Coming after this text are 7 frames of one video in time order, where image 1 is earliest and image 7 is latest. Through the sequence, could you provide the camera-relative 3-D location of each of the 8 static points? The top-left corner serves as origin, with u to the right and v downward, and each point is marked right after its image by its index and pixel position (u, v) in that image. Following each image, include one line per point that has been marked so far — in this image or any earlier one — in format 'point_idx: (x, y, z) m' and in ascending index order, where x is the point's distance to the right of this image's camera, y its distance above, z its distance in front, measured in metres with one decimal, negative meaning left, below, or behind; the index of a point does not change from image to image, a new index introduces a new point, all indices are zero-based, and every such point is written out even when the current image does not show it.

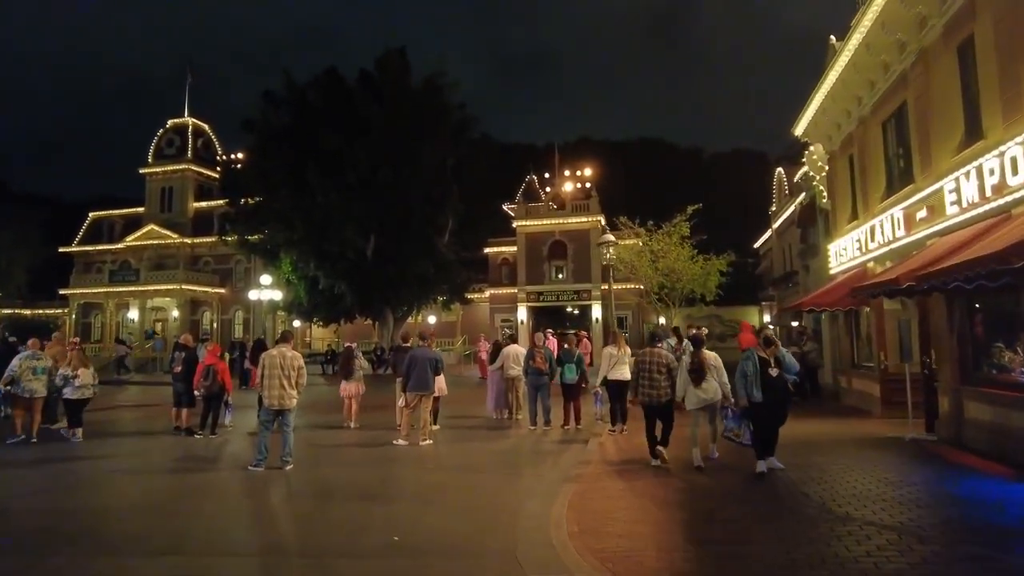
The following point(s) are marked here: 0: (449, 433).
0: (-1.4, -3.3, +14.1) m
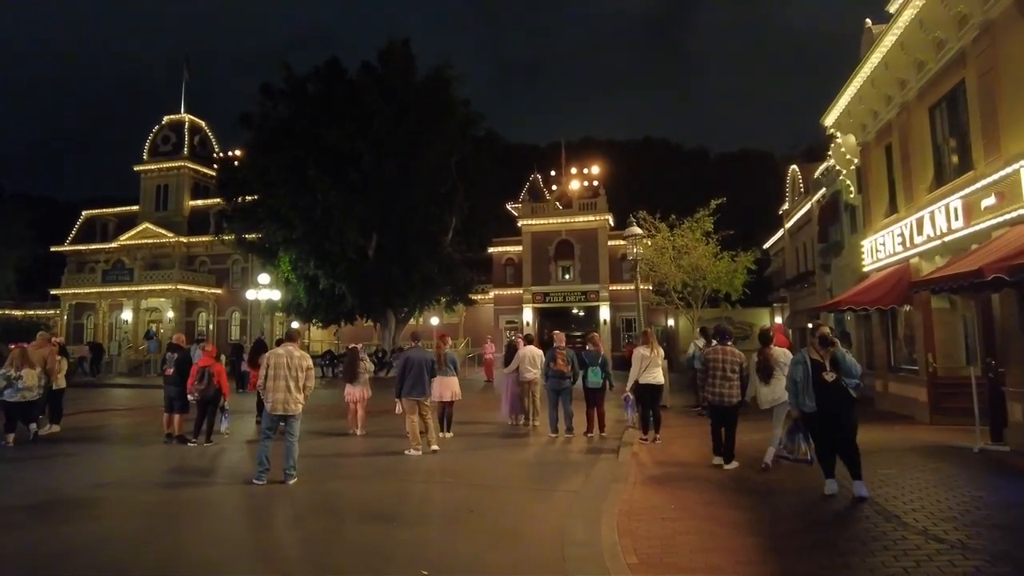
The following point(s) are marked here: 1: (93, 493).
0: (-1.0, -3.3, +13.1) m
1: (-5.9, -2.8, +8.6) m
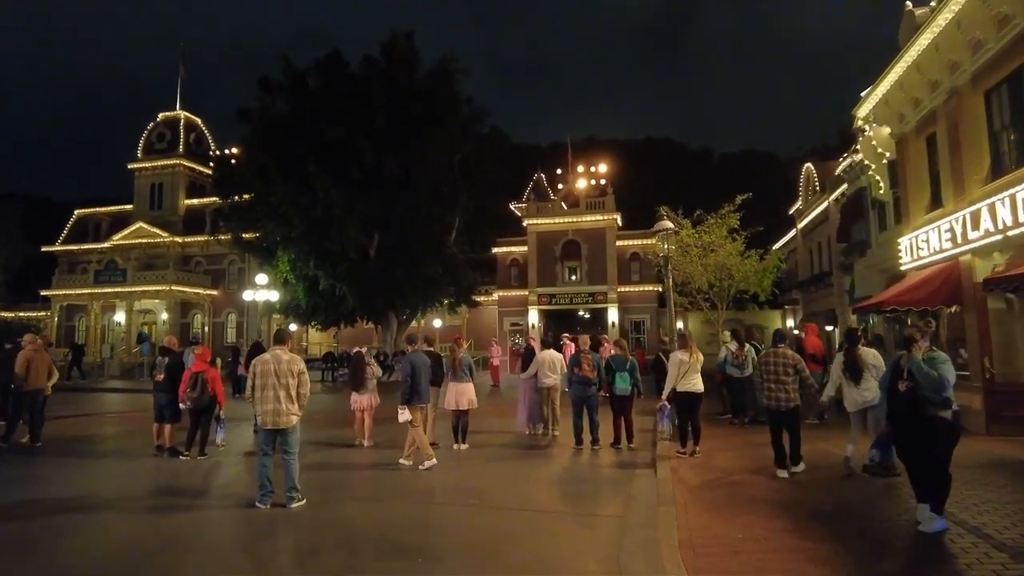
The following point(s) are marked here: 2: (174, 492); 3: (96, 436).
0: (-0.6, -3.2, +12.0) m
1: (-5.5, -2.8, +7.6) m
2: (-4.7, -2.8, +8.5) m
3: (-9.3, -3.3, +13.7) m
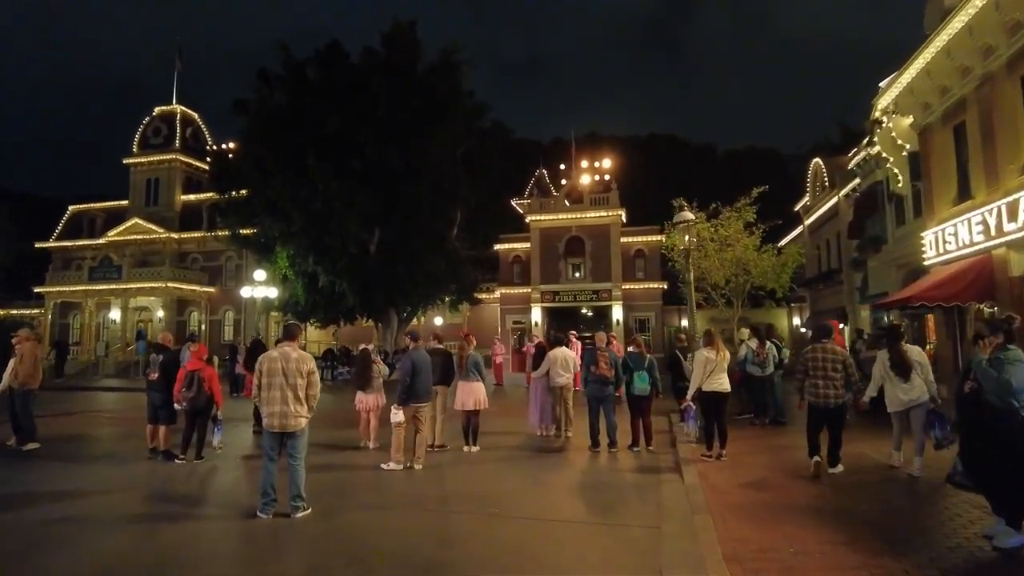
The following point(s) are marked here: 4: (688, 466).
0: (-0.4, -3.1, +11.4) m
1: (-5.2, -2.7, +7.0) m
2: (-4.4, -2.7, +7.9) m
3: (-9.0, -3.2, +13.1) m
4: (+2.8, -2.8, +9.7) m
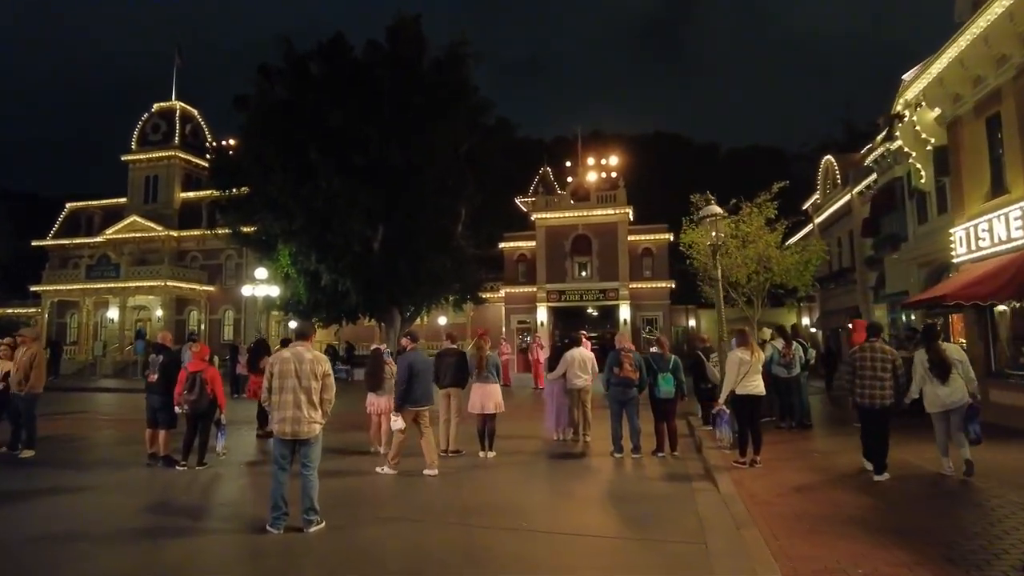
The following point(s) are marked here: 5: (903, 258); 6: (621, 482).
0: (0.0, -3.1, +10.8) m
1: (-4.9, -2.6, +6.4) m
2: (-4.1, -2.7, +7.3) m
3: (-8.7, -3.1, +12.5) m
4: (+3.1, -2.8, +9.1) m
5: (+12.5, +1.0, +19.8) m
6: (+1.6, -2.9, +9.3) m
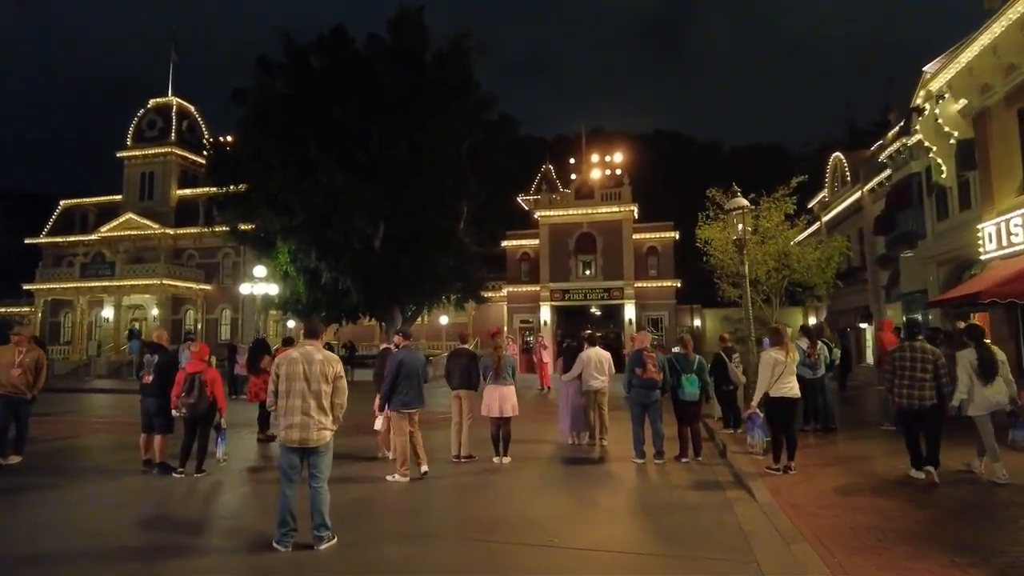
0: (+0.2, -3.0, +10.3) m
1: (-4.6, -2.5, +5.8) m
2: (-3.8, -2.6, +6.7) m
3: (-8.4, -3.1, +11.9) m
4: (+3.4, -2.7, +8.6) m
5: (+12.8, +1.0, +19.3) m
6: (+1.9, -2.9, +8.7) m
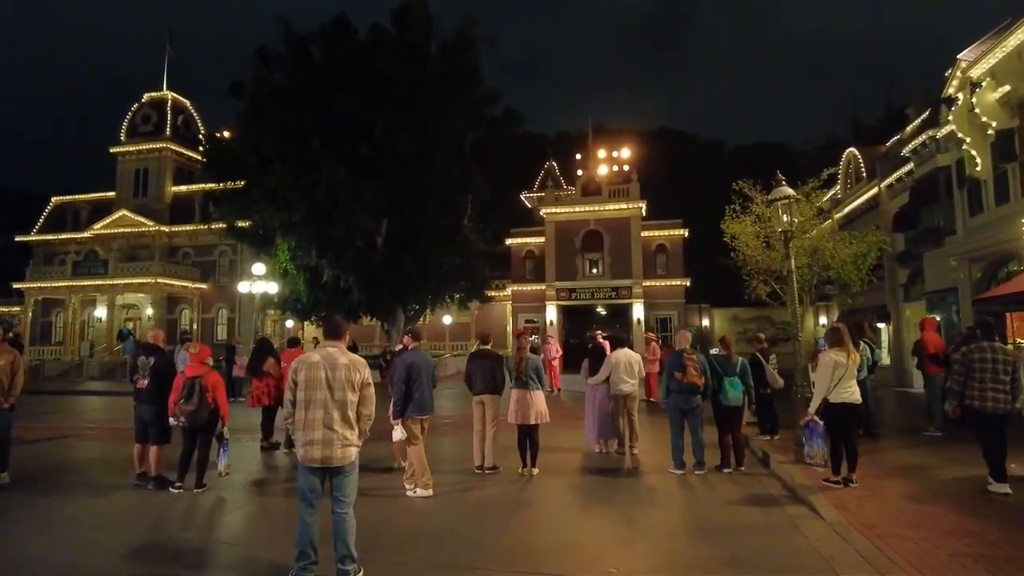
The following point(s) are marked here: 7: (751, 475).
0: (+0.7, -2.9, +9.4) m
1: (-4.1, -2.5, +4.9) m
2: (-3.4, -2.5, +5.9) m
3: (-8.0, -3.0, +11.0) m
4: (+3.8, -2.6, +7.8) m
5: (+13.1, +1.1, +18.5) m
6: (+2.4, -2.8, +7.9) m
7: (+3.7, -2.8, +9.5) m
